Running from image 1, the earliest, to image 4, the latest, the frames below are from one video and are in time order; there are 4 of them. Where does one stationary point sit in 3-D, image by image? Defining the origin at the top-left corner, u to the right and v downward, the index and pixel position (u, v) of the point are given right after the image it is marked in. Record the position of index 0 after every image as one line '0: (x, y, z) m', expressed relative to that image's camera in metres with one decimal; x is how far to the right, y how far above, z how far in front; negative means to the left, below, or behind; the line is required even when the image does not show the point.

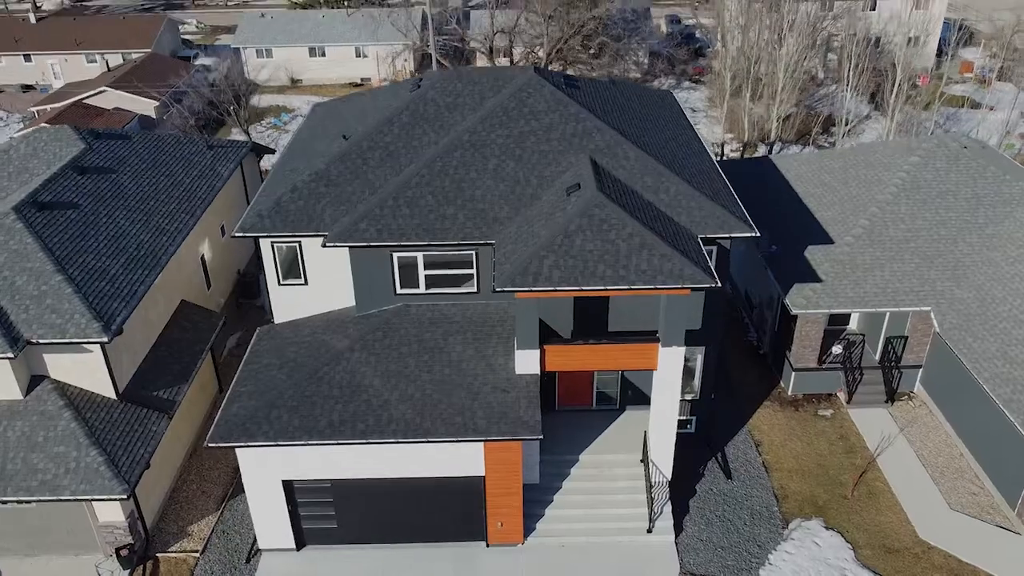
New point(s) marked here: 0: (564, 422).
0: (+1.5, -3.8, +20.0) m
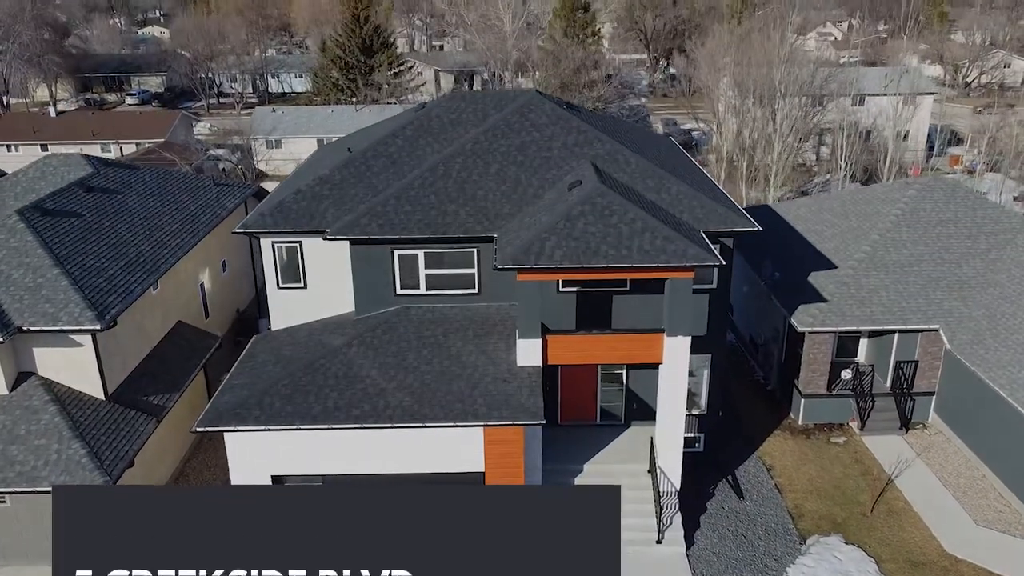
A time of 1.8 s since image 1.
0: (+1.5, -4.0, +19.2) m
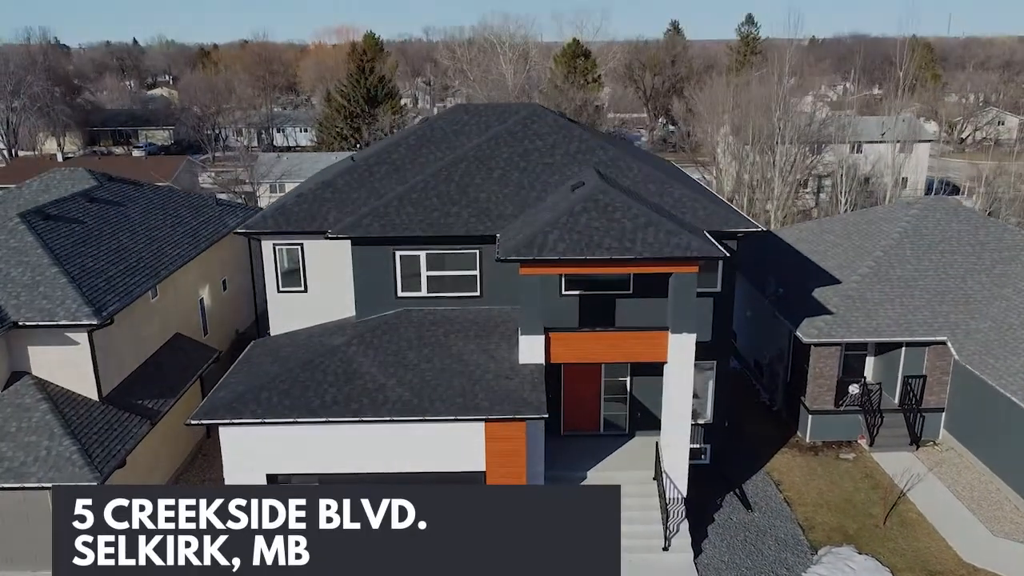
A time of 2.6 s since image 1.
0: (+1.5, -4.2, +18.7) m
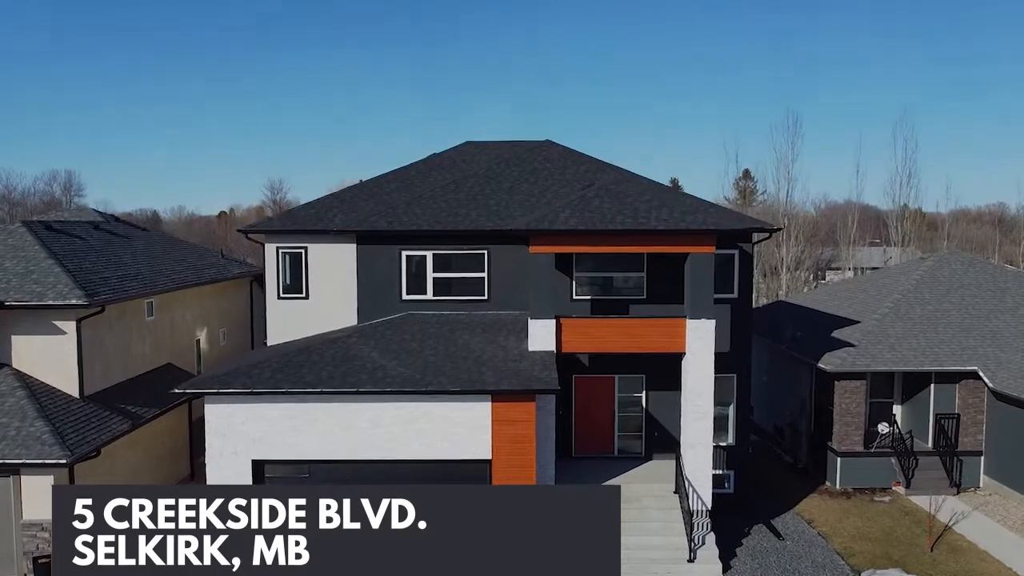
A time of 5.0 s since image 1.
0: (+1.7, -4.4, +17.3) m
